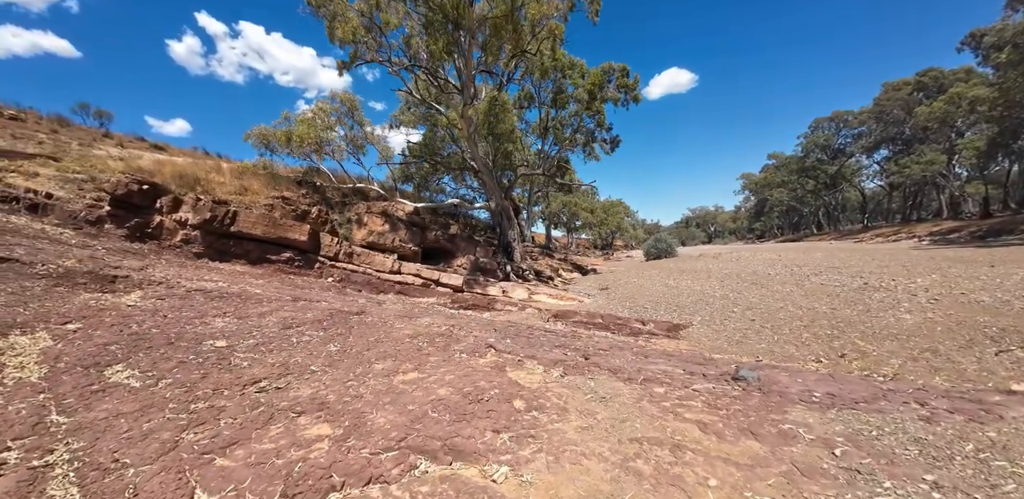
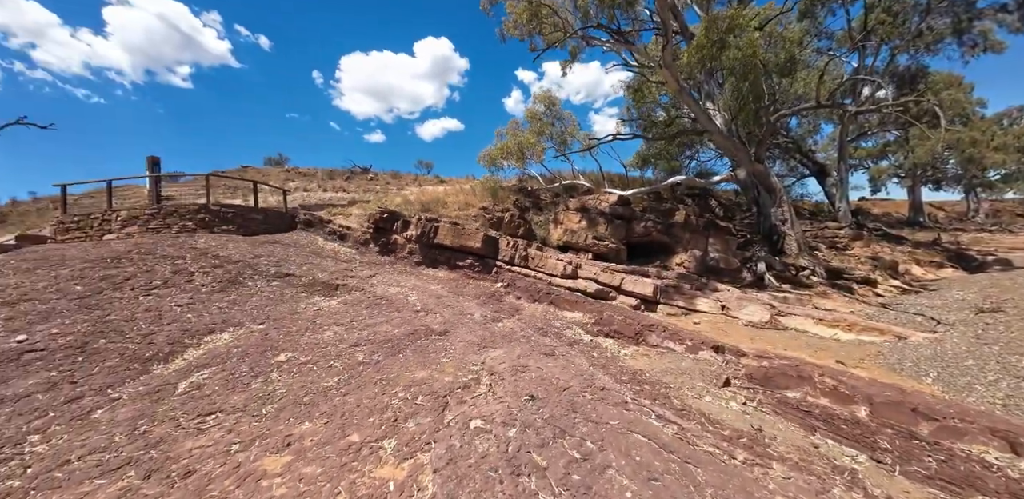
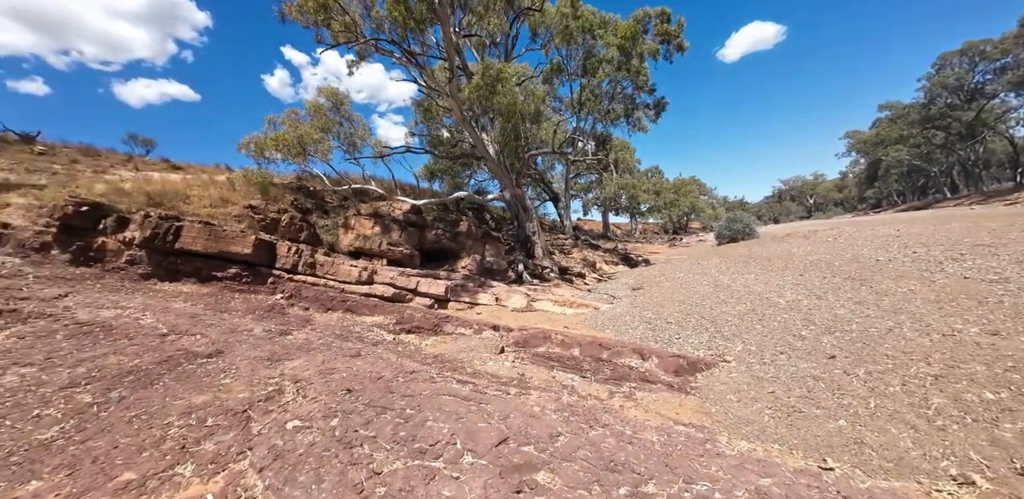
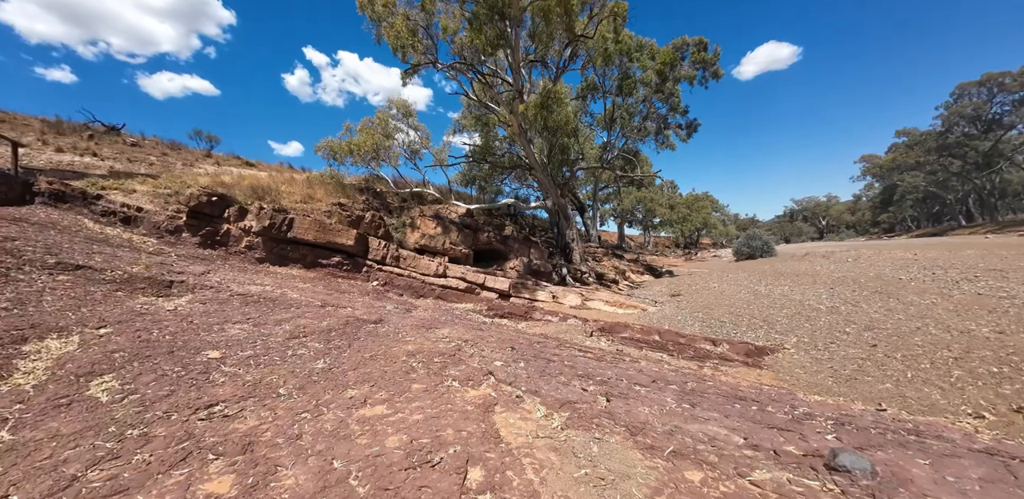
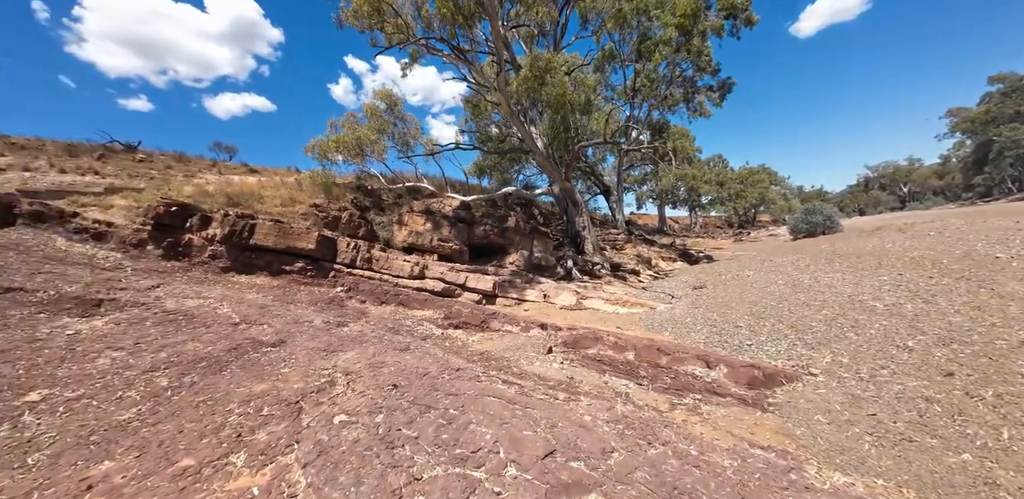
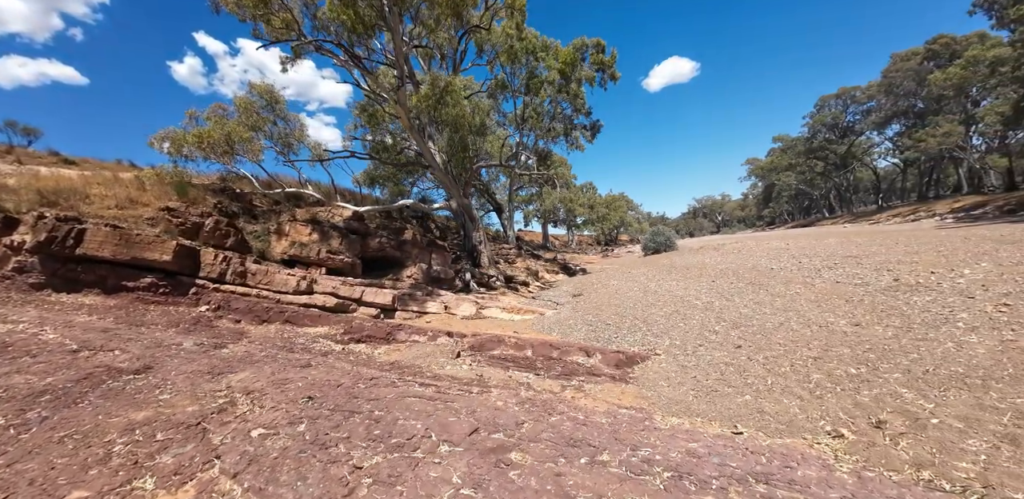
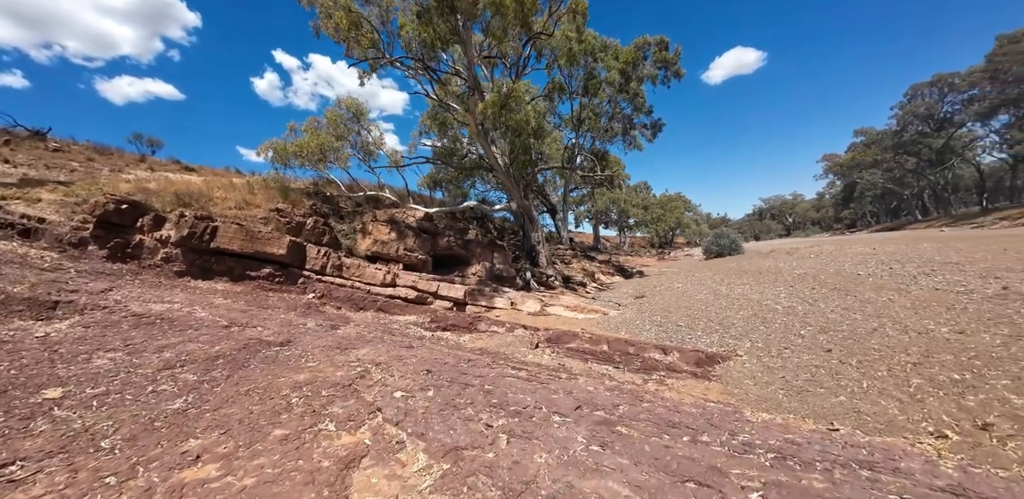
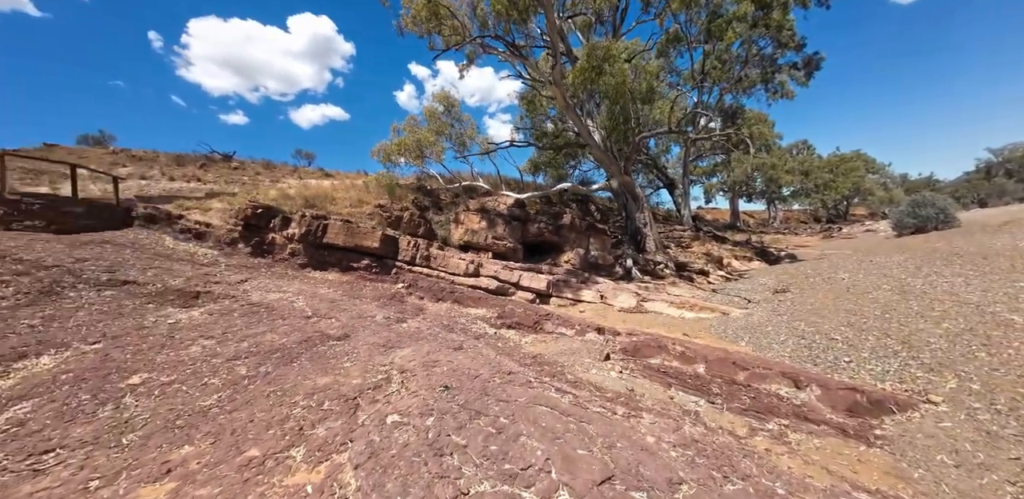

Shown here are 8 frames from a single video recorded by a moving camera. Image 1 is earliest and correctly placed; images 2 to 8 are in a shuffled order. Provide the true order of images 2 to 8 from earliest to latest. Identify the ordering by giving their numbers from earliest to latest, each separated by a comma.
4, 7, 6, 3, 5, 8, 2
